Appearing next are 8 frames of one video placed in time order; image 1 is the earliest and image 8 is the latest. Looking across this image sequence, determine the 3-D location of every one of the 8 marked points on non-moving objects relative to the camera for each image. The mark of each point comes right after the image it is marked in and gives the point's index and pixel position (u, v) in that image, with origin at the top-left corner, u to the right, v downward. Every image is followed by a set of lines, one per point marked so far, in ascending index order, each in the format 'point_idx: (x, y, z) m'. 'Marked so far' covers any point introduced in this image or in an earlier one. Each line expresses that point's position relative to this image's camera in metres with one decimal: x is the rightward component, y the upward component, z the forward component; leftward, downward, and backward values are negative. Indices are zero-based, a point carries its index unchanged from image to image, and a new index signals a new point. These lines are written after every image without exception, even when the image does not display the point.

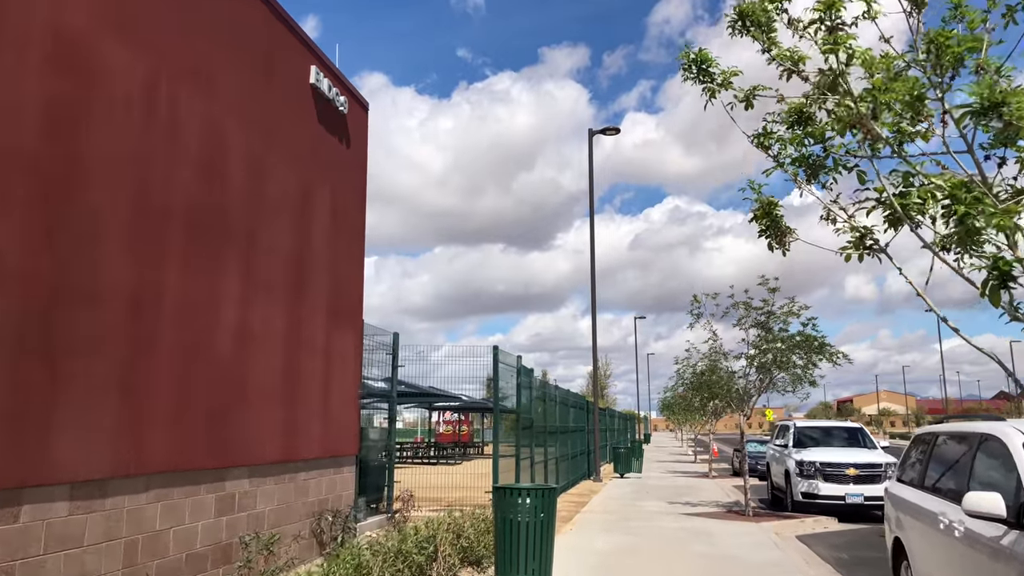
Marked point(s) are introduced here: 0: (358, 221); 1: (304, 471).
0: (-2.0, +0.9, +10.9) m
1: (-2.3, -2.0, +9.1) m
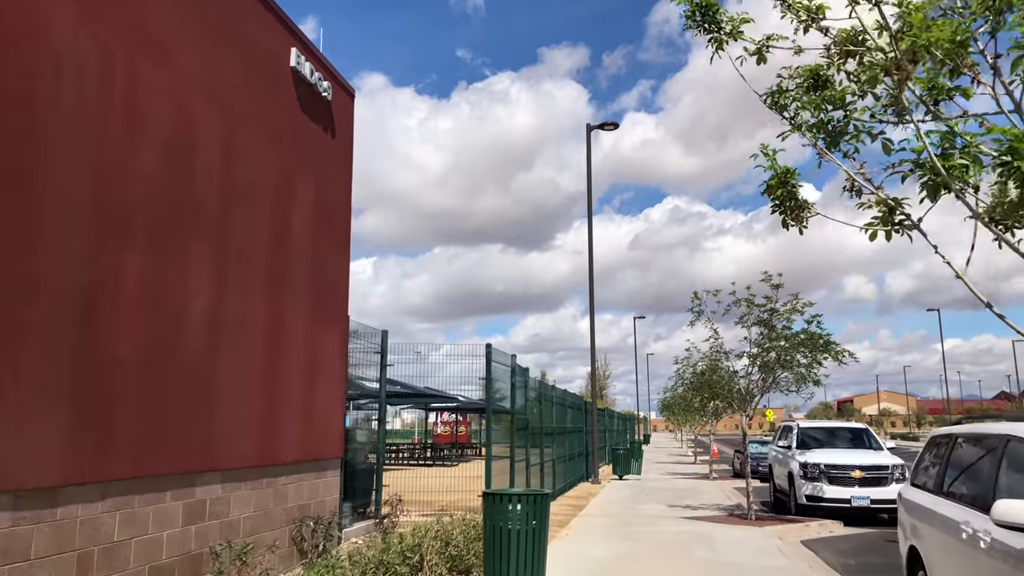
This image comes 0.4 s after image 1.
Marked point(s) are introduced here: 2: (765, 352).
0: (-2.1, +0.9, +10.4) m
1: (-2.4, -1.9, +8.6) m
2: (+4.6, -1.2, +15.3) m
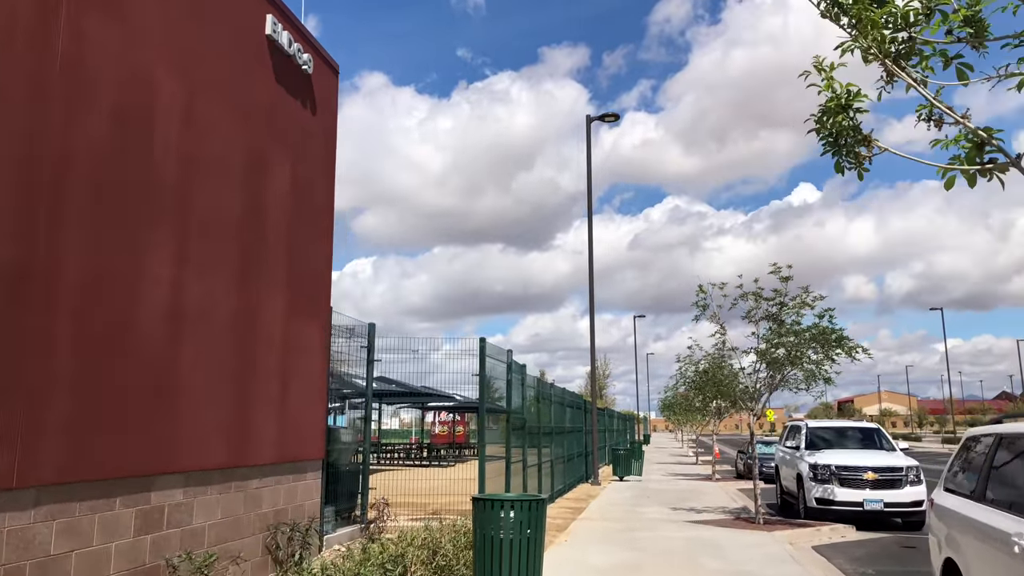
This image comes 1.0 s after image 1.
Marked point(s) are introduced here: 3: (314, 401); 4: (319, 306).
0: (-2.2, +1.1, +9.7) m
1: (-2.4, -1.8, +7.9) m
2: (+4.6, -1.1, +14.6) m
3: (-2.2, -1.3, +9.2) m
4: (-2.2, -0.2, +9.4) m
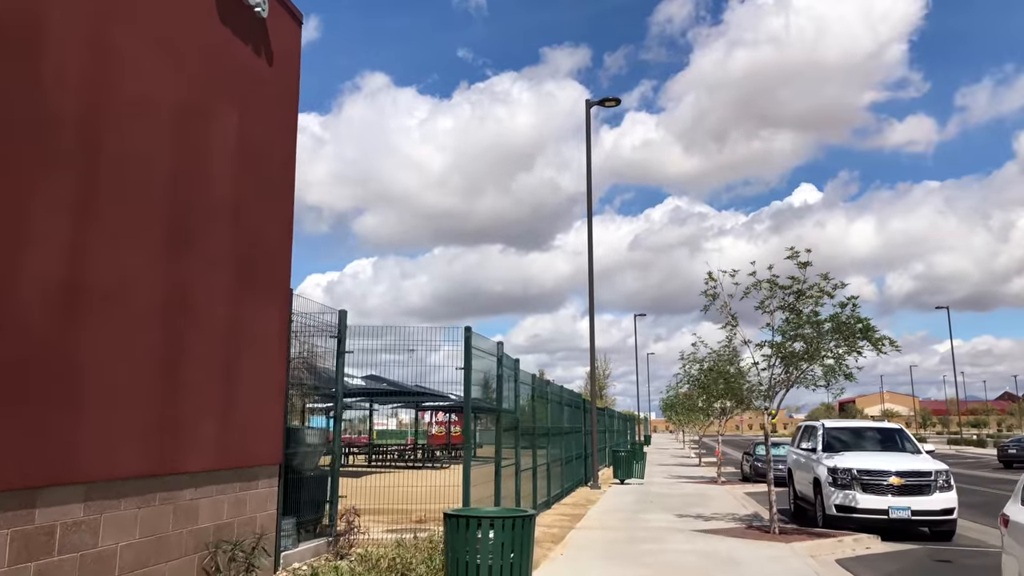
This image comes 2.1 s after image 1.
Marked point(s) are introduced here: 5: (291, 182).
0: (-2.3, +1.3, +8.4) m
1: (-2.6, -1.6, +6.6) m
2: (+4.4, -0.9, +13.3) m
3: (-2.3, -1.0, +8.0) m
4: (-2.3, 0.0, +8.1) m
5: (-2.3, +1.1, +8.6) m
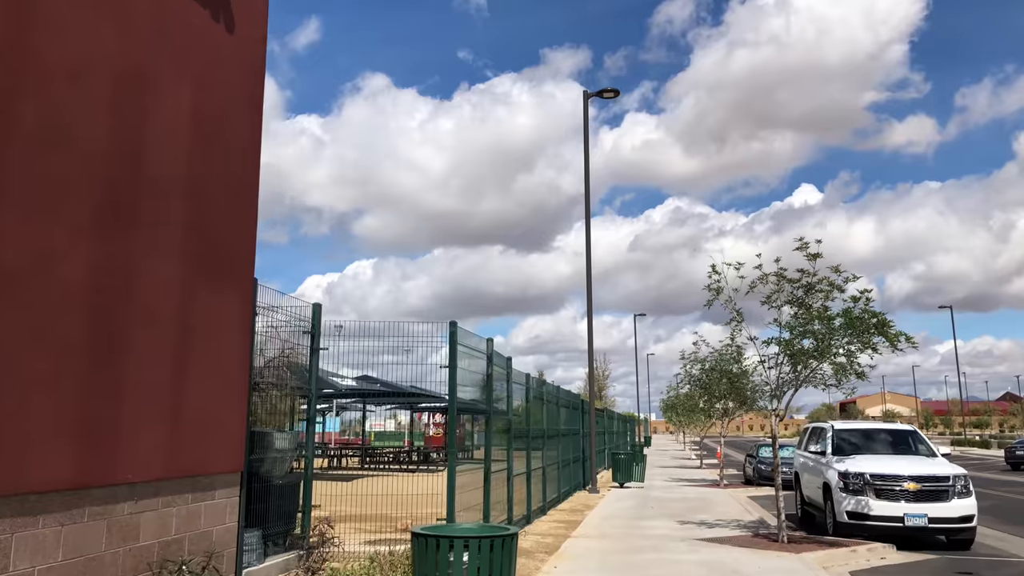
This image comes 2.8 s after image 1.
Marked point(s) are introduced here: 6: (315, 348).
0: (-2.4, +1.4, +7.7) m
1: (-2.7, -1.5, +5.8) m
2: (+4.3, -0.8, +12.5) m
3: (-2.5, -0.9, +7.2) m
4: (-2.5, +0.1, +7.4) m
5: (-2.4, +1.2, +7.8) m
6: (-2.2, -0.7, +9.2) m
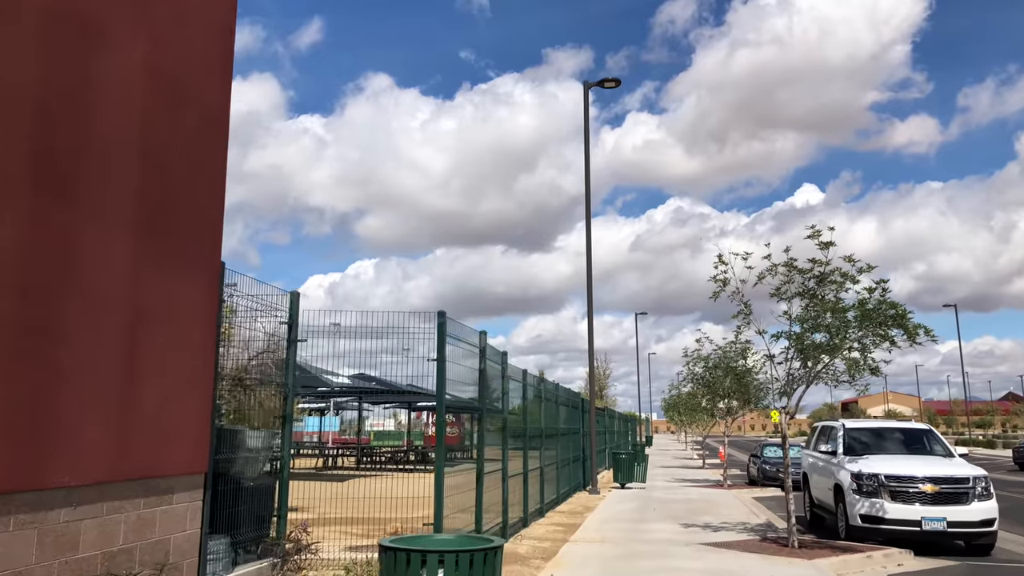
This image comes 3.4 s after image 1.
0: (-2.5, +1.5, +7.0) m
1: (-2.8, -1.4, +5.2) m
2: (+4.2, -0.6, +11.9) m
3: (-2.5, -0.8, +6.5) m
4: (-2.5, +0.2, +6.7) m
5: (-2.5, +1.3, +7.1) m
6: (-2.3, -0.5, +8.6) m
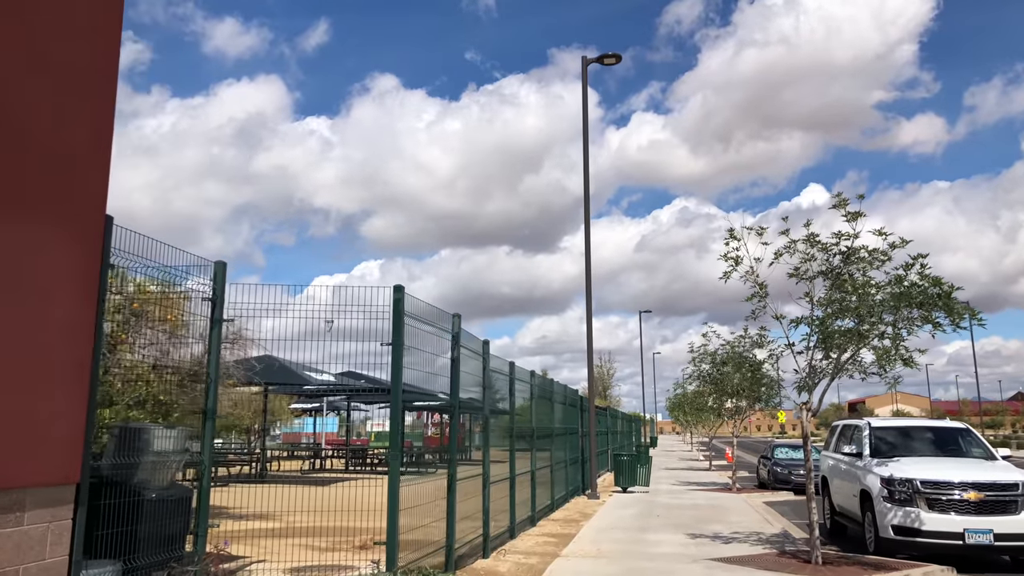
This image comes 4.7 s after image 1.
0: (-2.8, +1.8, +5.6) m
1: (-3.0, -1.1, +3.7) m
2: (+4.0, -0.4, +10.4) m
3: (-2.8, -0.5, +5.1) m
4: (-2.8, +0.5, +5.2) m
5: (-2.8, +1.6, +5.7) m
6: (-2.5, -0.3, +7.1) m
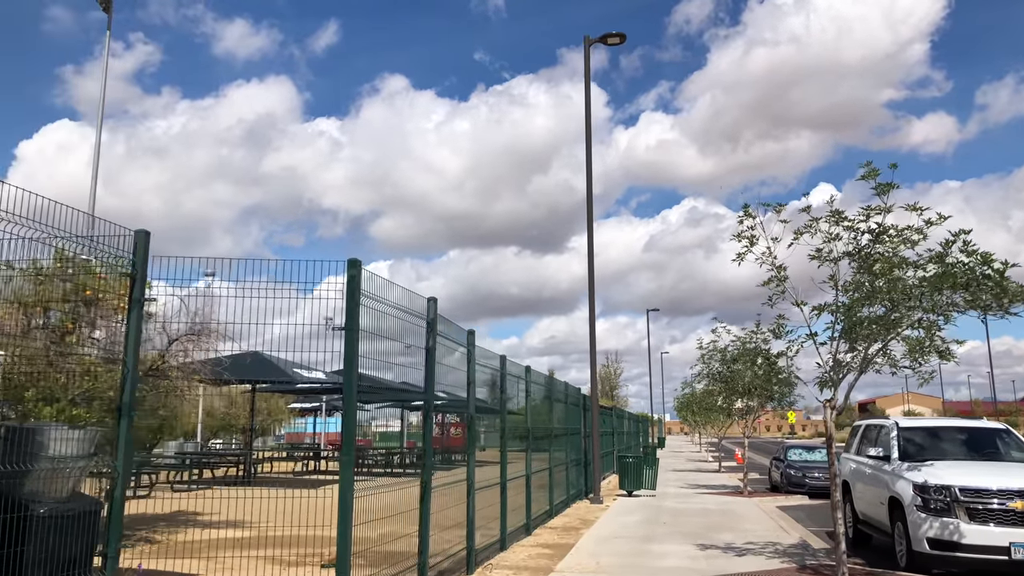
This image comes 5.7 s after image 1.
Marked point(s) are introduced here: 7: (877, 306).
0: (-3.0, +2.0, +4.4) m
1: (-3.3, -0.9, +2.6) m
2: (+3.9, -0.2, +9.2) m
3: (-3.0, -0.4, +4.0) m
4: (-3.0, +0.7, +4.1) m
5: (-2.9, +1.8, +4.6) m
6: (-2.7, -0.1, +6.0) m
7: (+4.0, -0.2, +9.1) m
